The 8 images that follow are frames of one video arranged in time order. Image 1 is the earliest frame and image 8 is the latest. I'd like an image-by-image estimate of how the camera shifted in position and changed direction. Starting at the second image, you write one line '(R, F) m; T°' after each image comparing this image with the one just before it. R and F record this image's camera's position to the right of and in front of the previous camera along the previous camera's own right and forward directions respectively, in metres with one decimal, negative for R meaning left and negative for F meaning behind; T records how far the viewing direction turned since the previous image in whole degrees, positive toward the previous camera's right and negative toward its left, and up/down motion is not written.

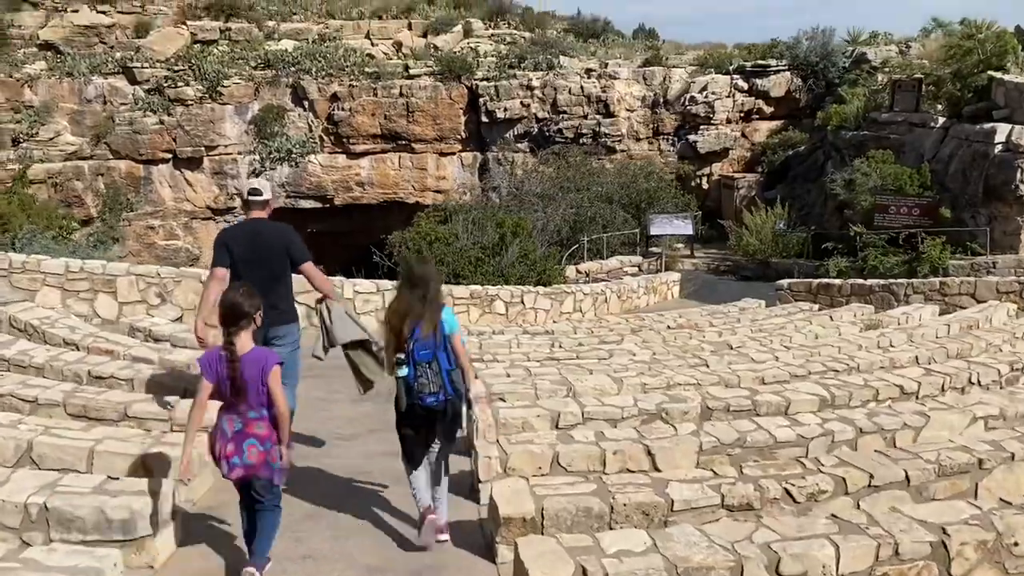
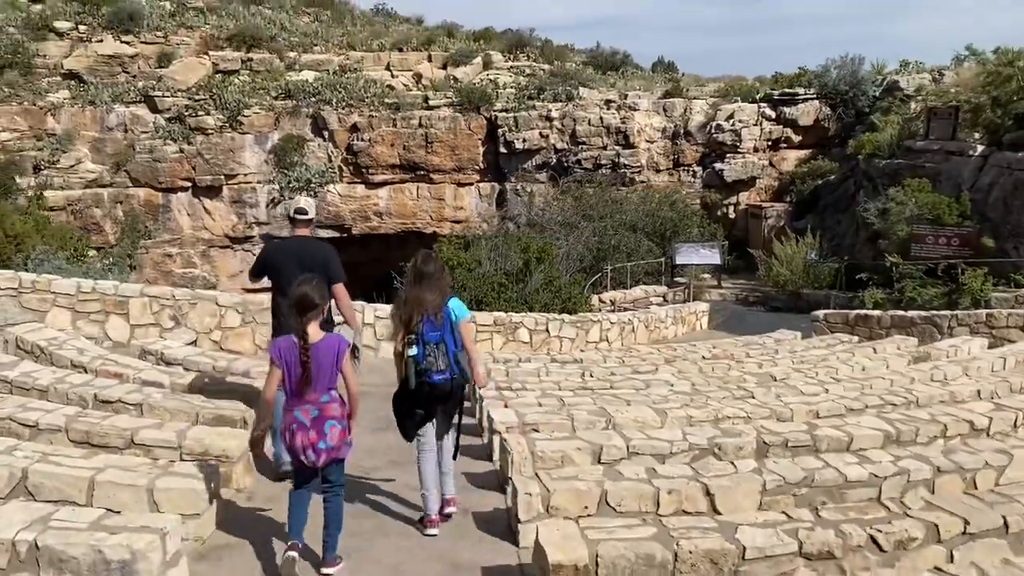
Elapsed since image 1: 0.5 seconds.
(-0.1, +0.4) m; -1°
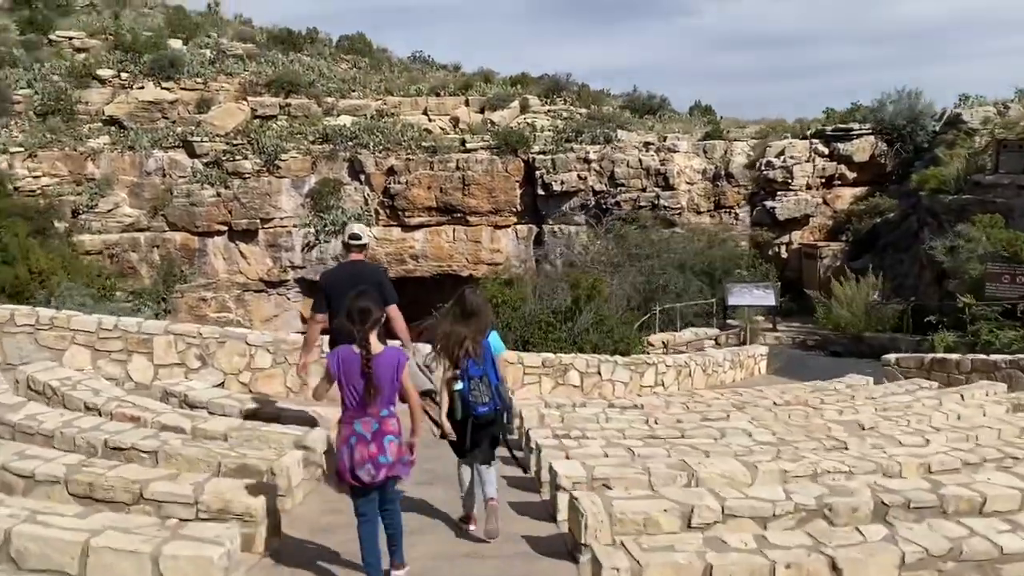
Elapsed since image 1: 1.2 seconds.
(-0.2, +0.7) m; -2°
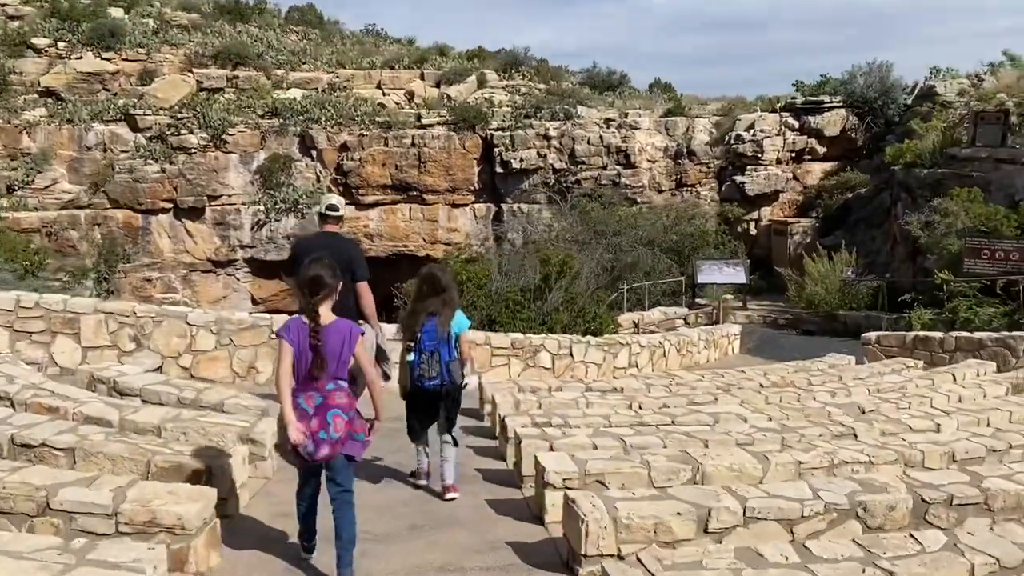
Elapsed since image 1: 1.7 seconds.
(-0.1, +0.6) m; +3°
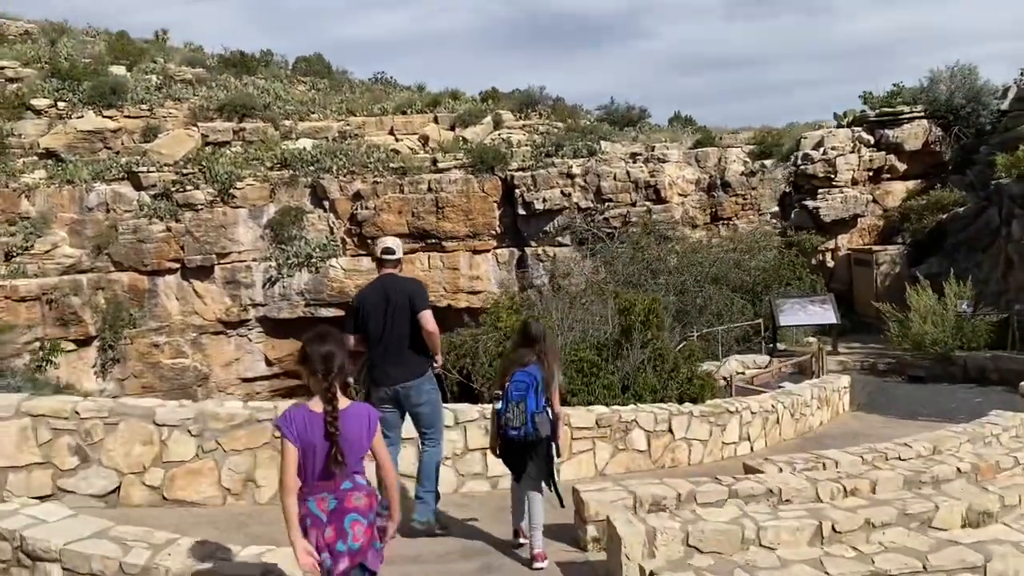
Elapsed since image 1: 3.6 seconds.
(-0.5, +2.1) m; -1°
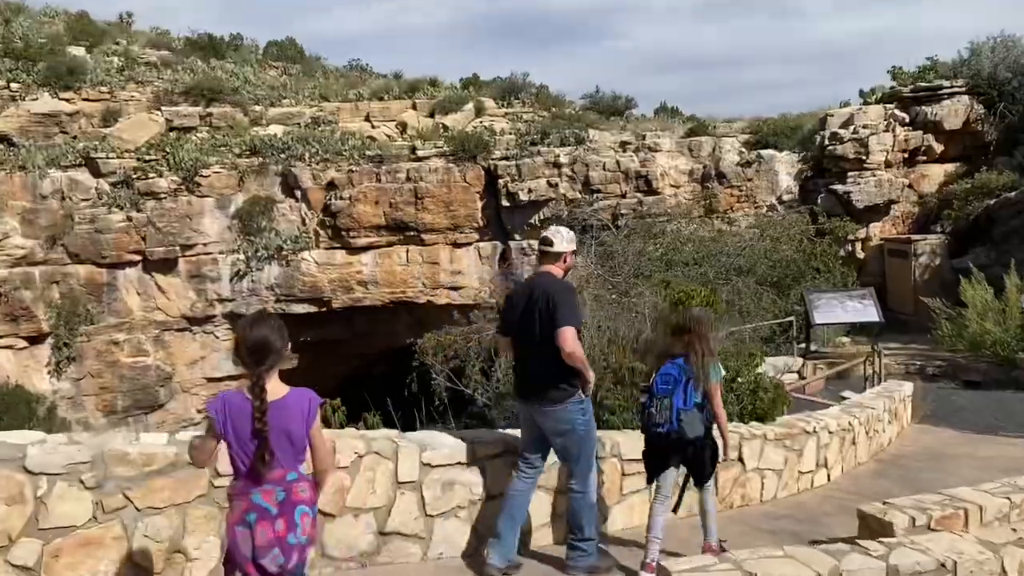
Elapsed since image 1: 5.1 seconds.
(-0.3, +1.6) m; +2°
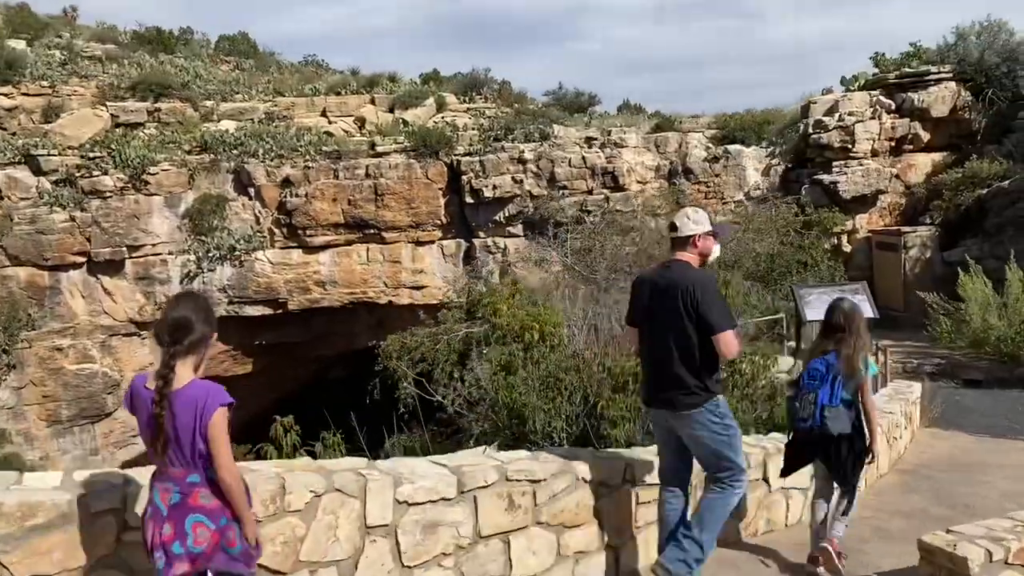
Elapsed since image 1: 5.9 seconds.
(-0.1, +0.9) m; +3°
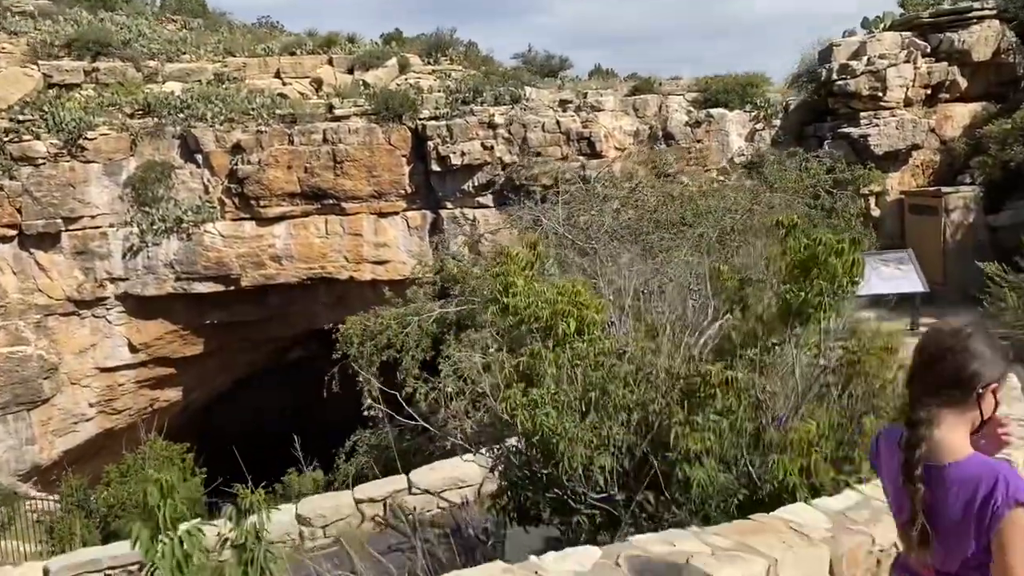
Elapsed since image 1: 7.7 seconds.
(-0.2, +1.8) m; +2°
